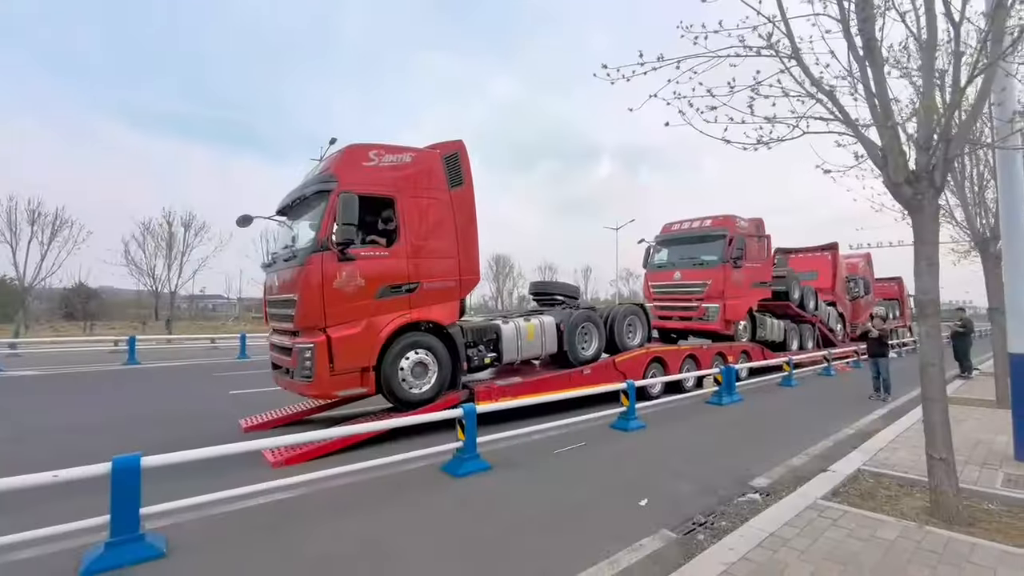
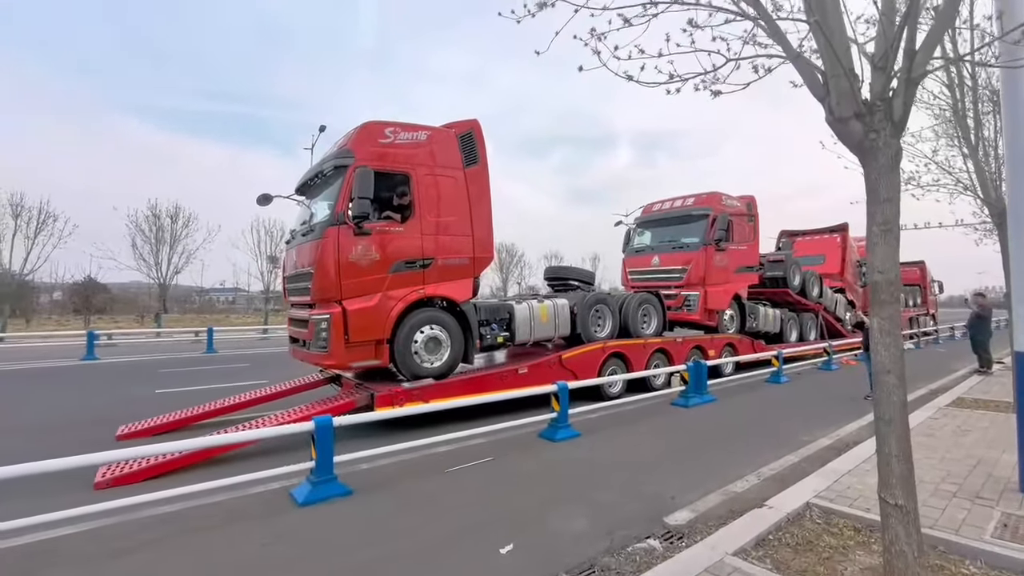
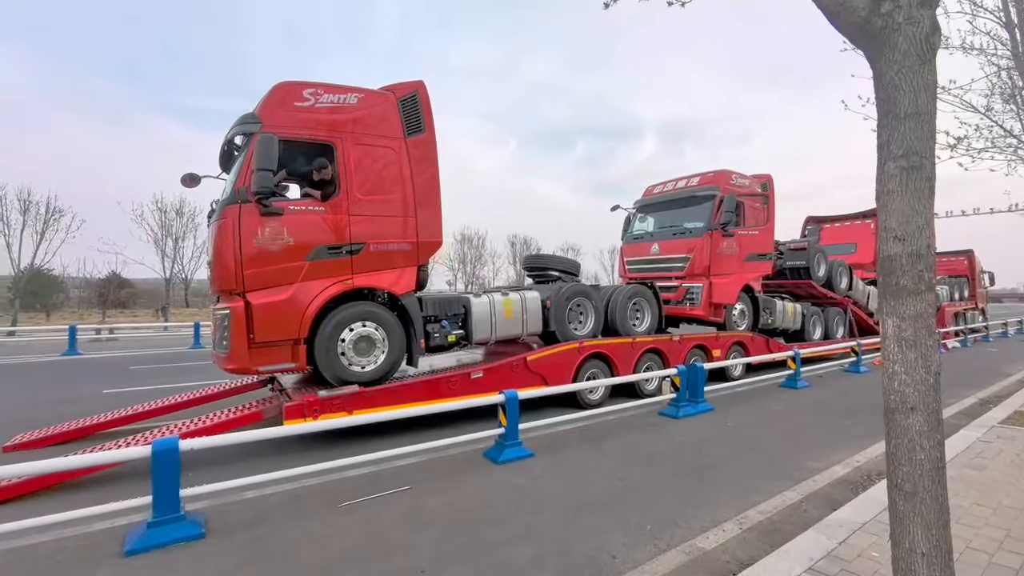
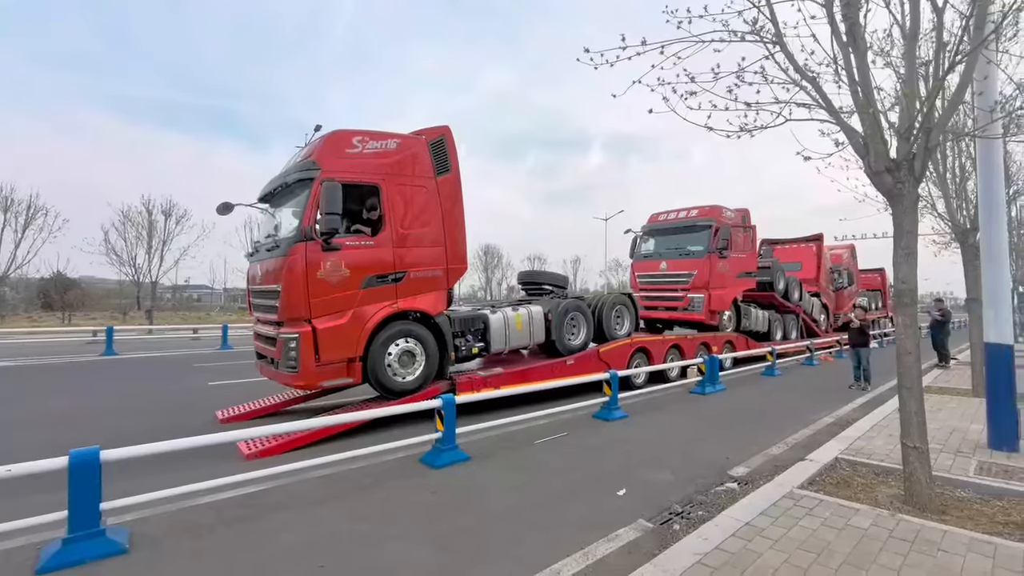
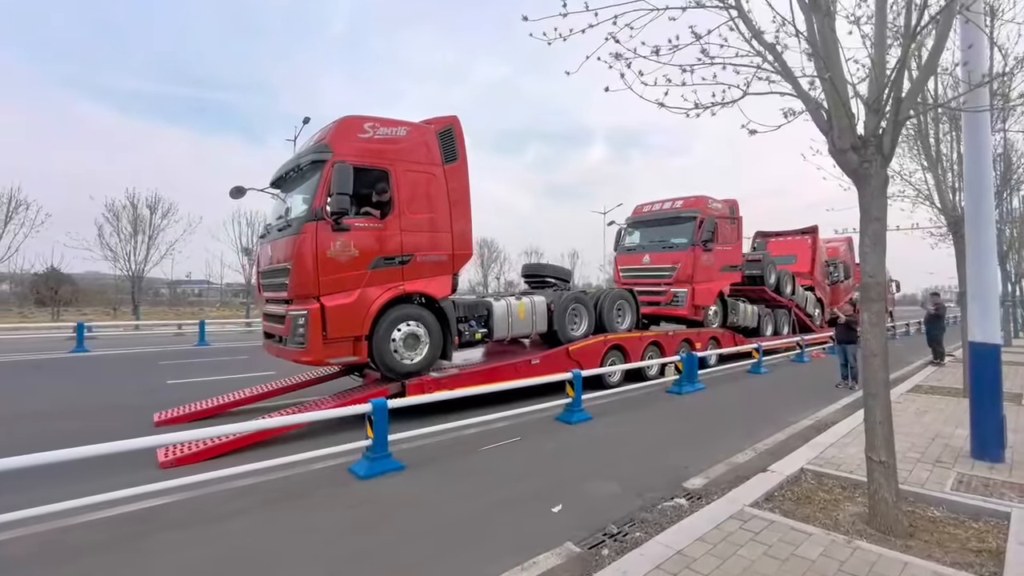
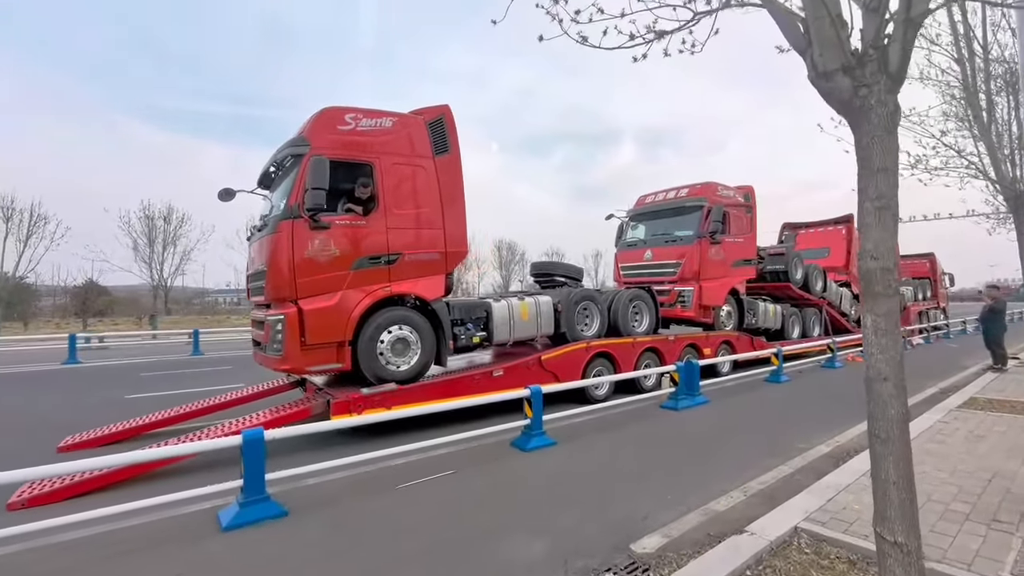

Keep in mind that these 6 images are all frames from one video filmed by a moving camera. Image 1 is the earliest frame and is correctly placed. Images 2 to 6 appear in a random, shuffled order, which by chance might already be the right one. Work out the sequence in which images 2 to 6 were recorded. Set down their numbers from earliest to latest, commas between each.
4, 5, 2, 6, 3
